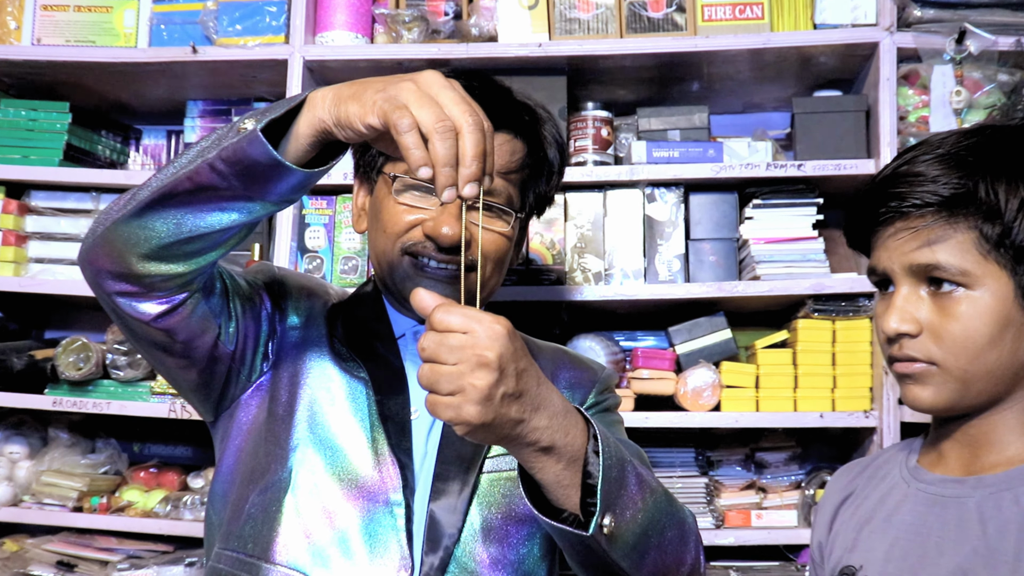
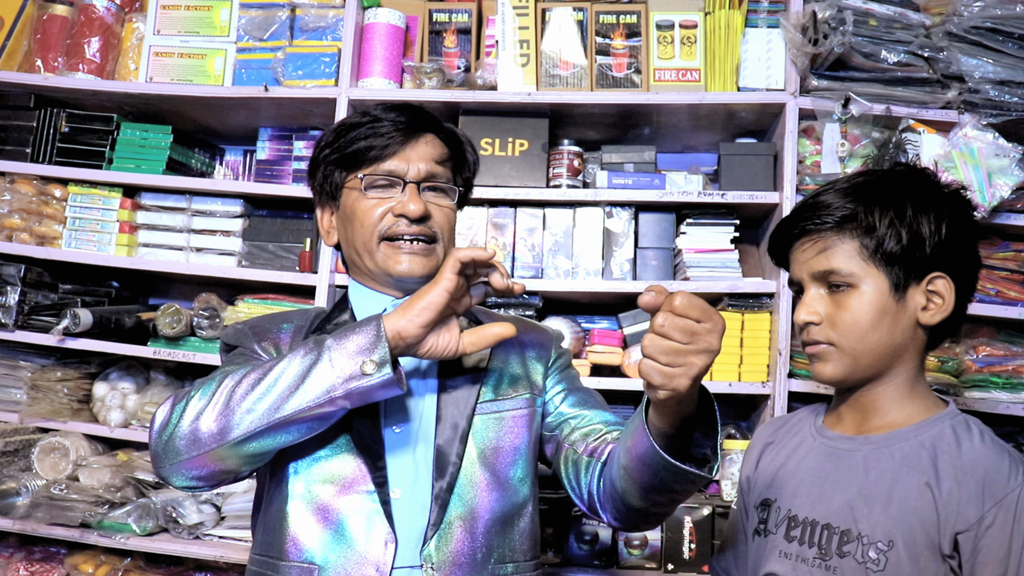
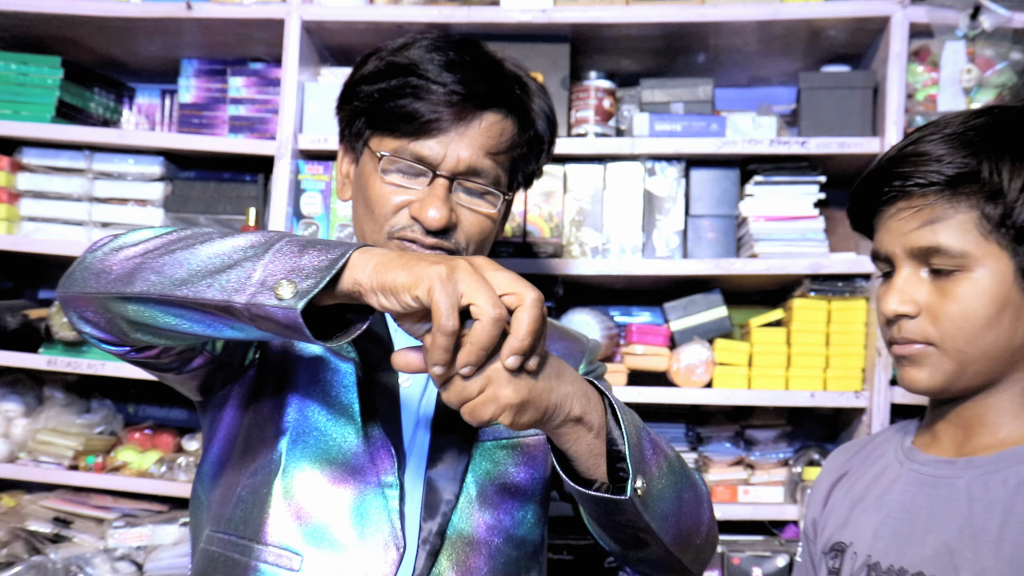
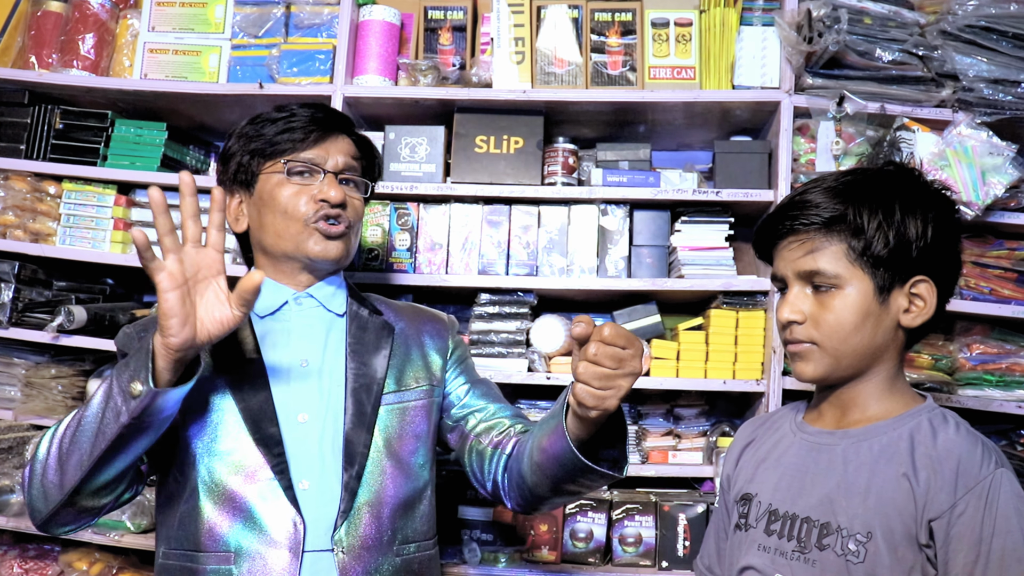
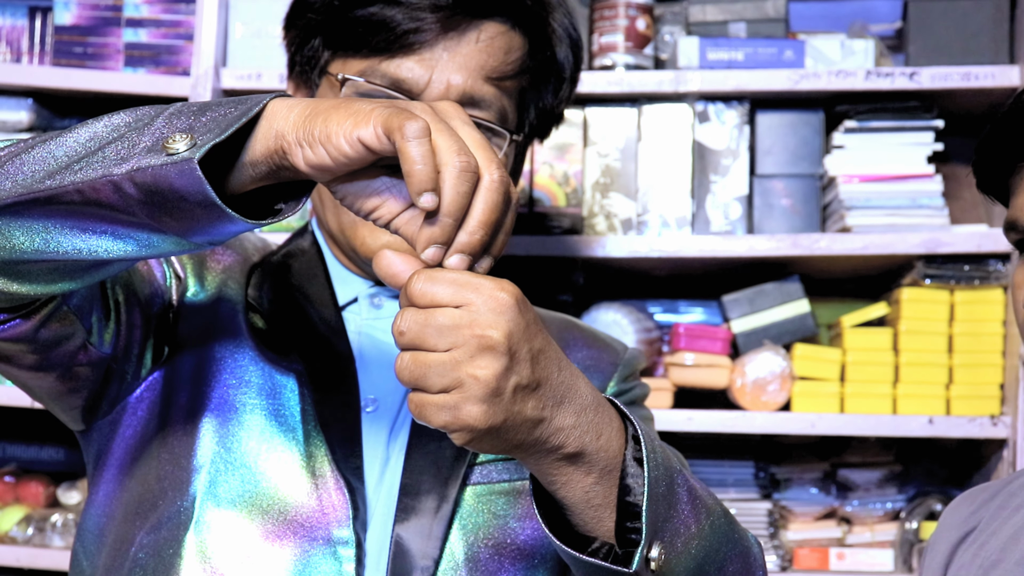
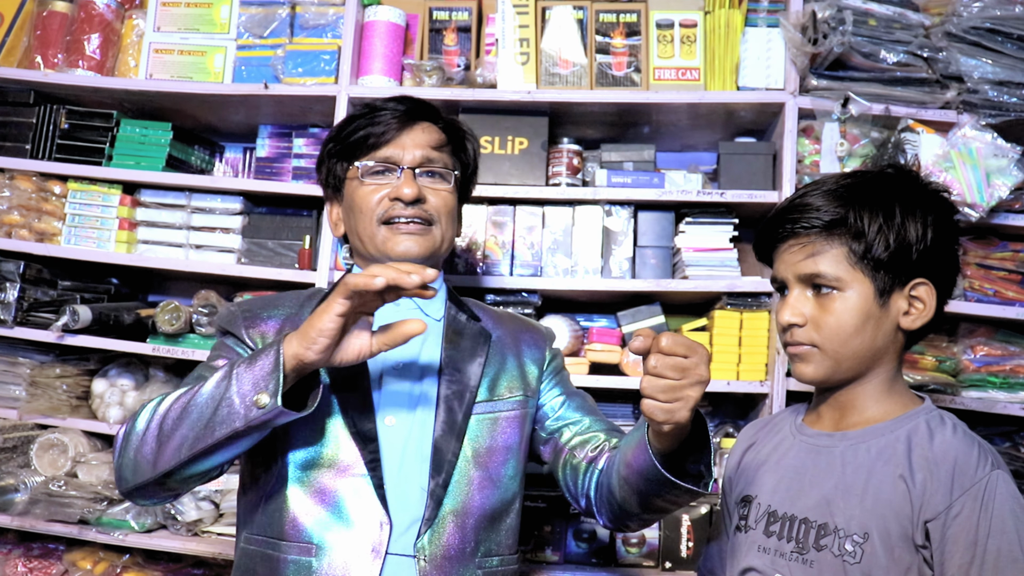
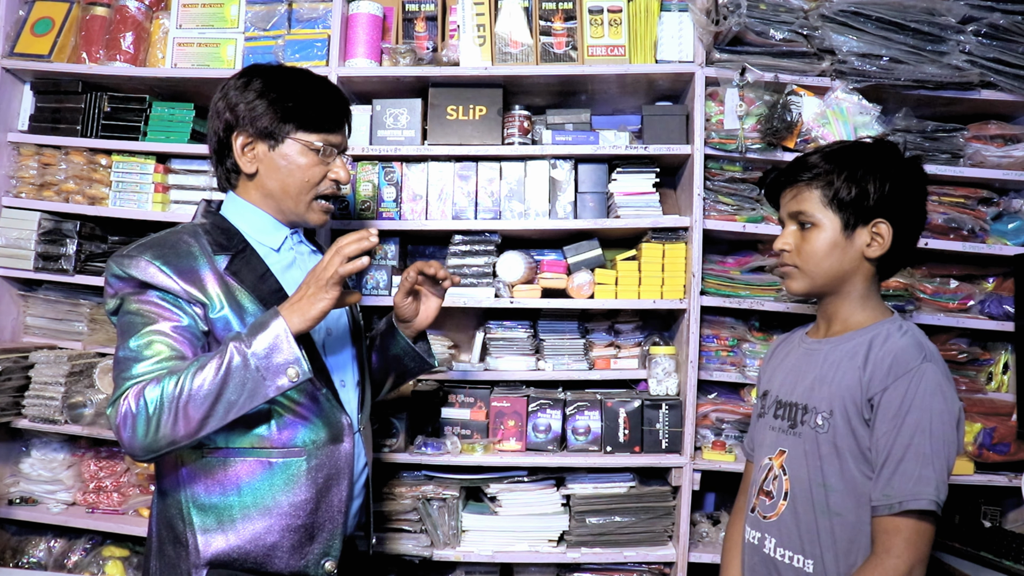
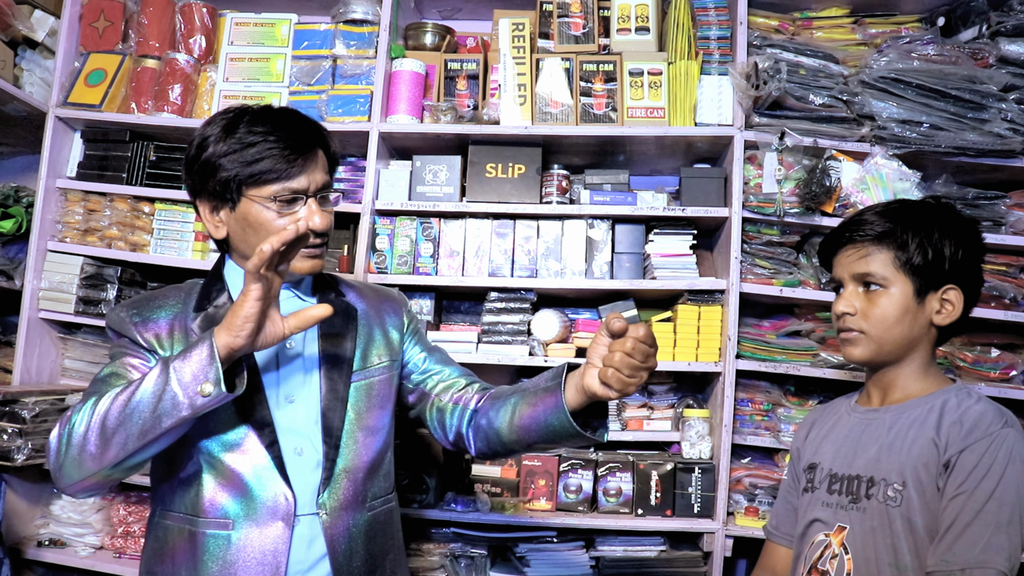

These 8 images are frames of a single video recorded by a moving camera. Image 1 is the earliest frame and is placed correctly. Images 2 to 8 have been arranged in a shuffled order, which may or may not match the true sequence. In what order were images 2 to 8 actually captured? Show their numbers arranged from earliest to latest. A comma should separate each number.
5, 3, 6, 4, 2, 8, 7
